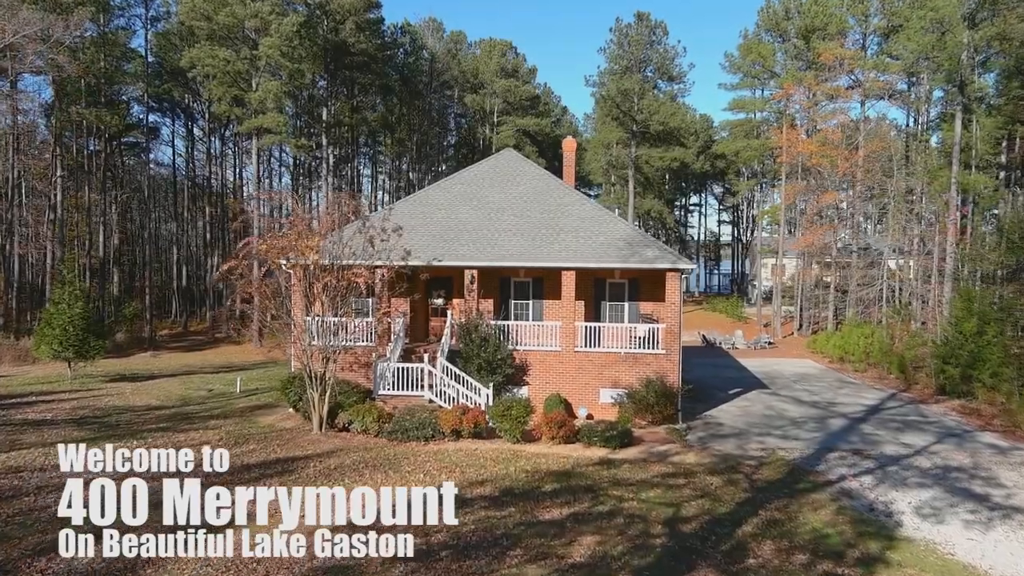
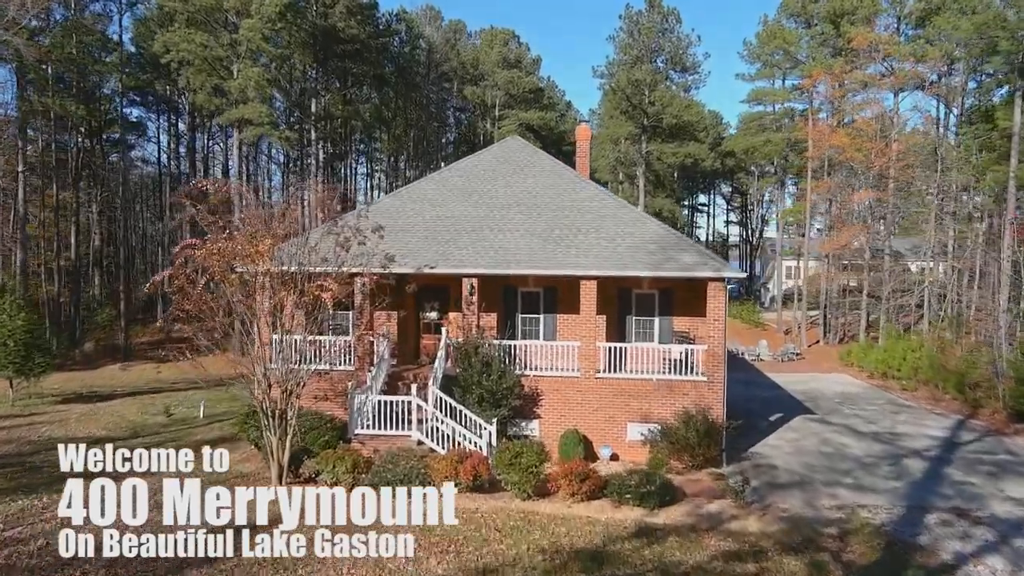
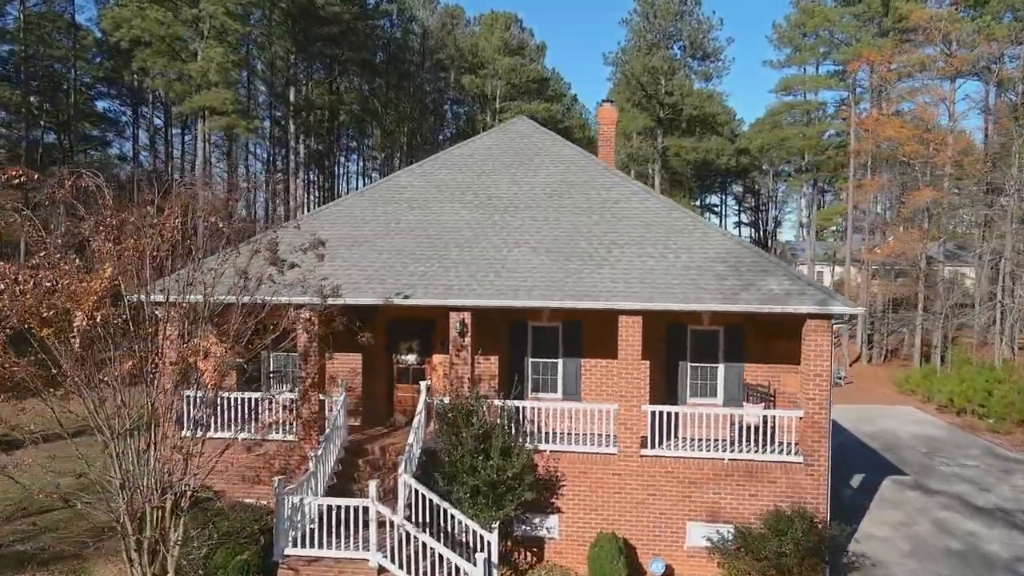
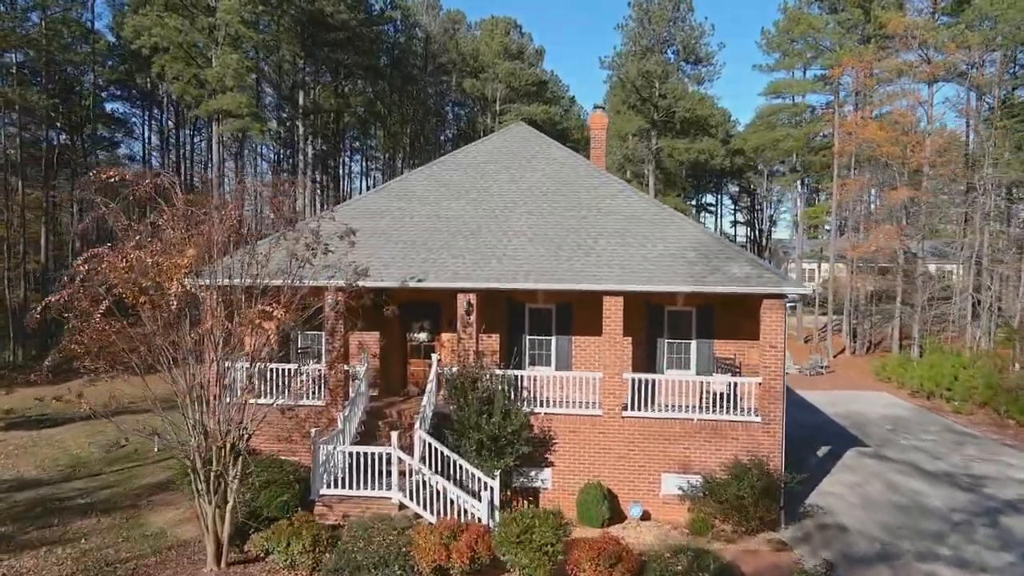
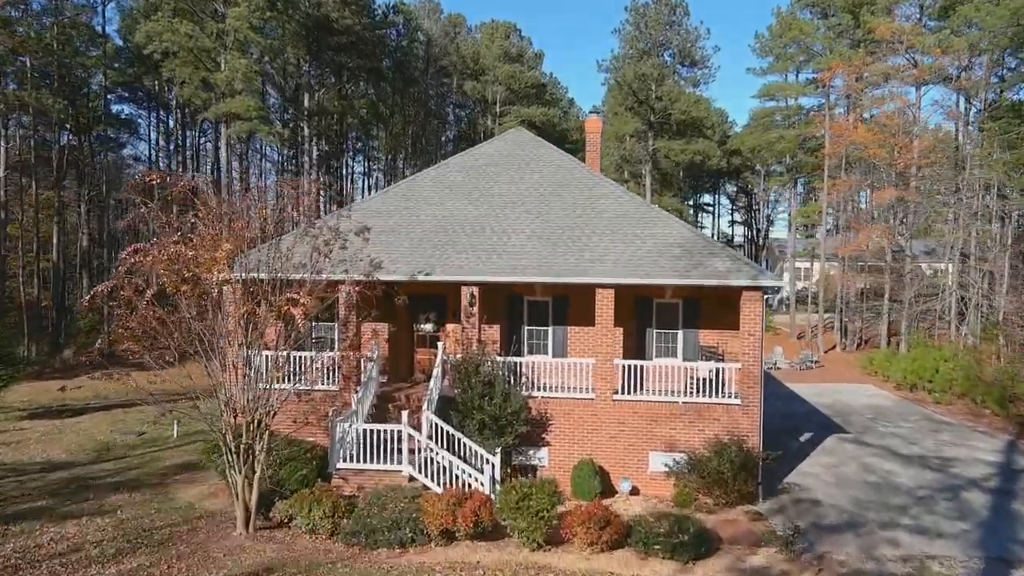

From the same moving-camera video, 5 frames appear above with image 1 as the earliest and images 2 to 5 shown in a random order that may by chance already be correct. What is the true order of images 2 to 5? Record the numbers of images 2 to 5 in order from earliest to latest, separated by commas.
2, 5, 4, 3
